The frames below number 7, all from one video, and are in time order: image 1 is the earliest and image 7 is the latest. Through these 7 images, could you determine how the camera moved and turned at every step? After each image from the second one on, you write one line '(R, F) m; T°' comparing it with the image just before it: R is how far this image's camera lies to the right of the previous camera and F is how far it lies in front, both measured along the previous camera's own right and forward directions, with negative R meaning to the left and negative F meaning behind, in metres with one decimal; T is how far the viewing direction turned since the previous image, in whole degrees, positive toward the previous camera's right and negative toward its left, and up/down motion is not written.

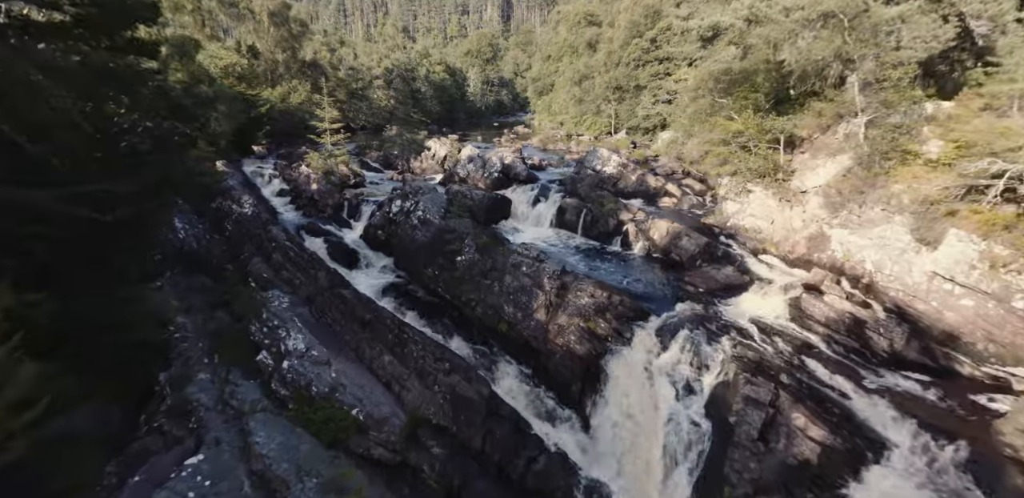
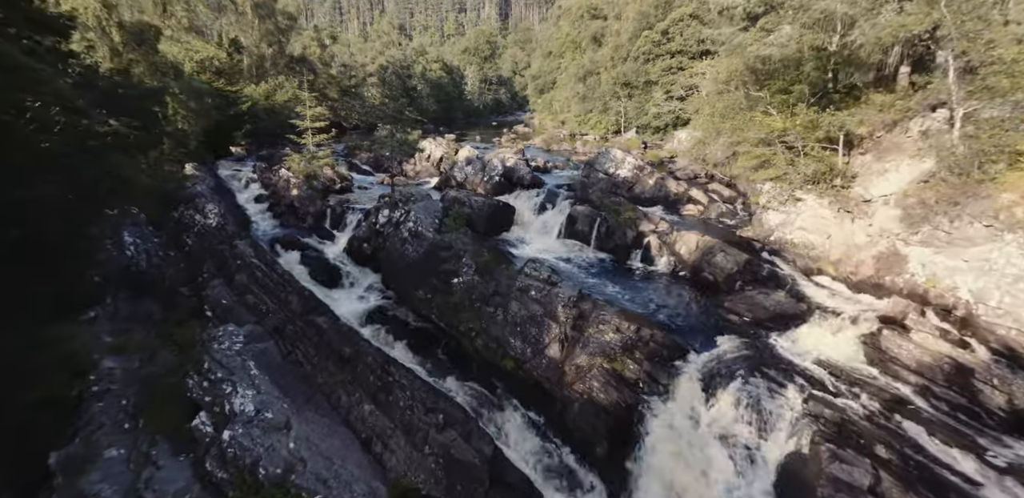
(-0.3, +3.3) m; 0°
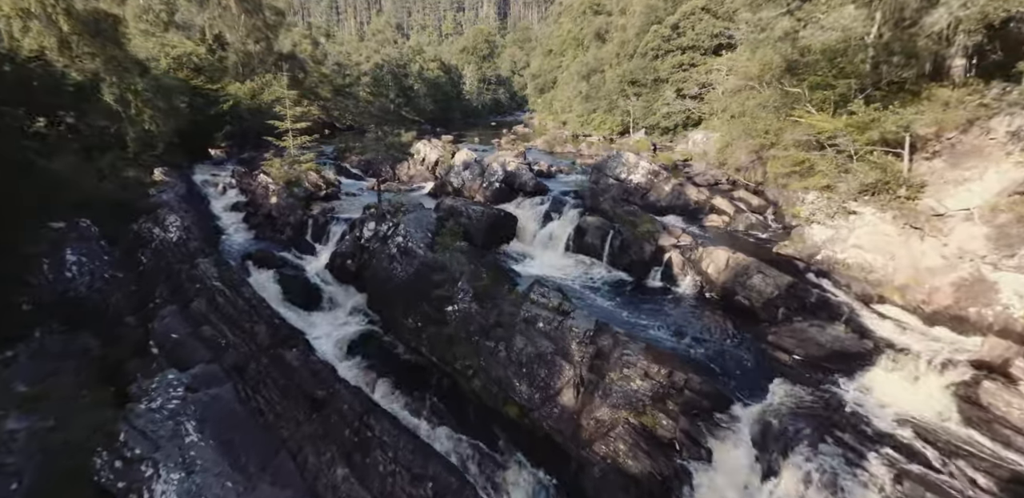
(-0.2, +2.7) m; 0°
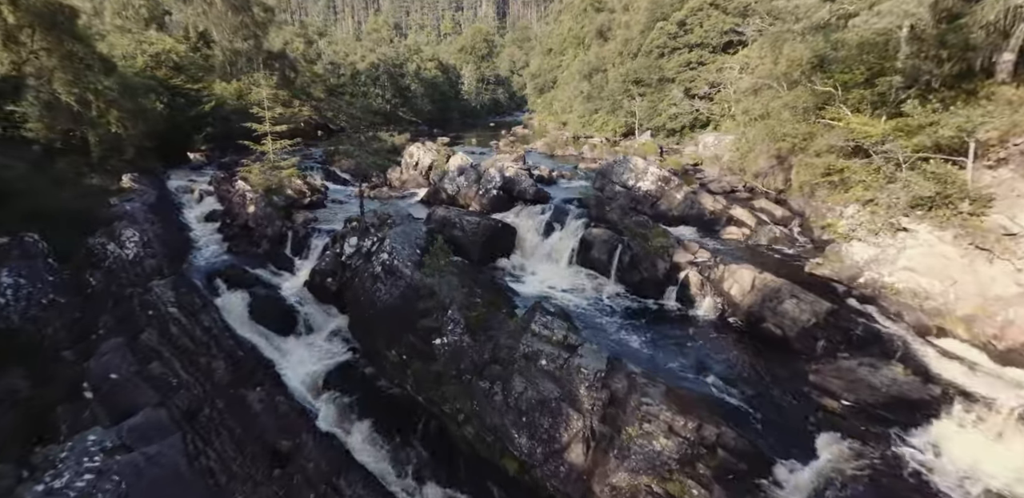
(0.0, +2.1) m; 0°
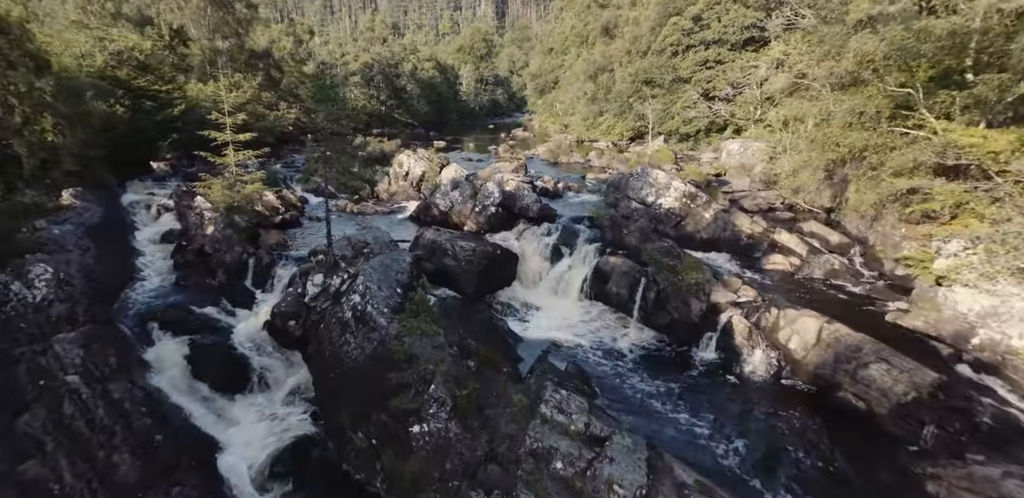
(-0.1, +3.4) m; 0°
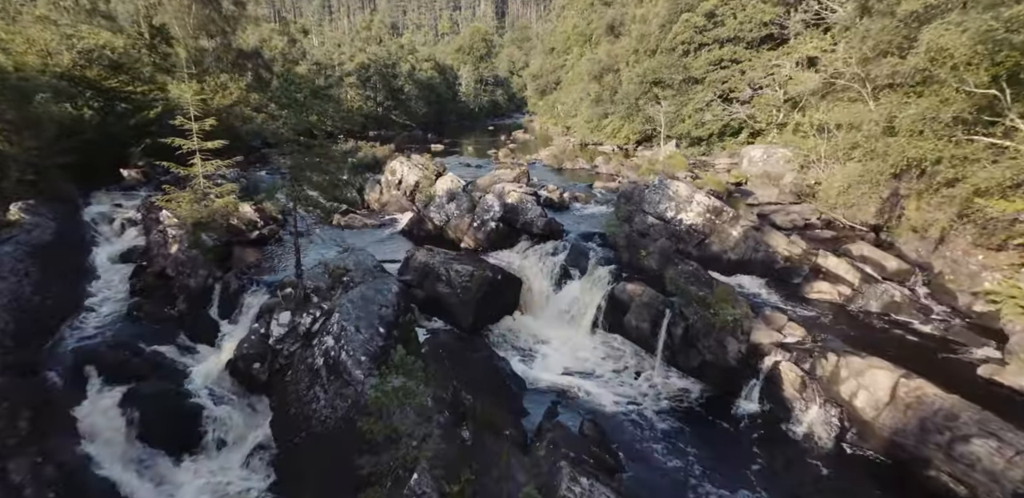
(-0.1, +2.3) m; 0°
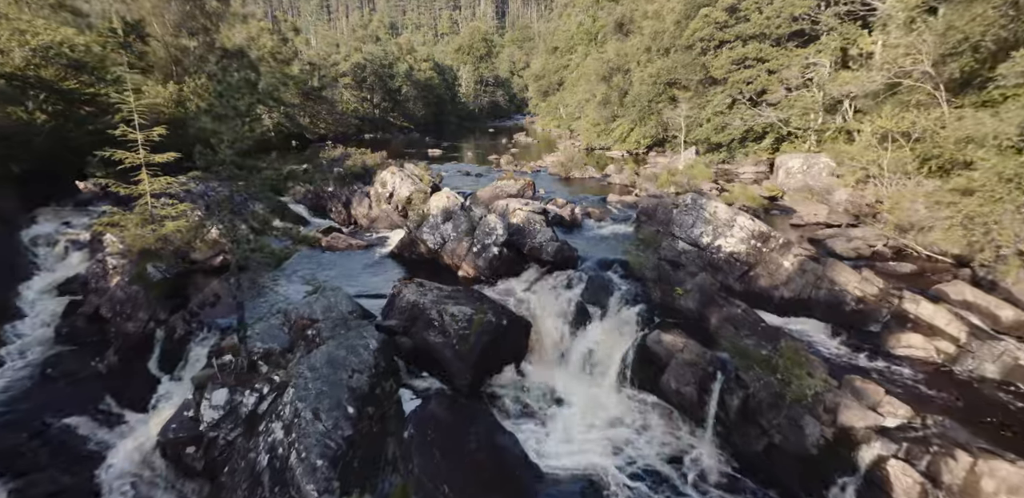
(-0.2, +3.0) m; 0°
